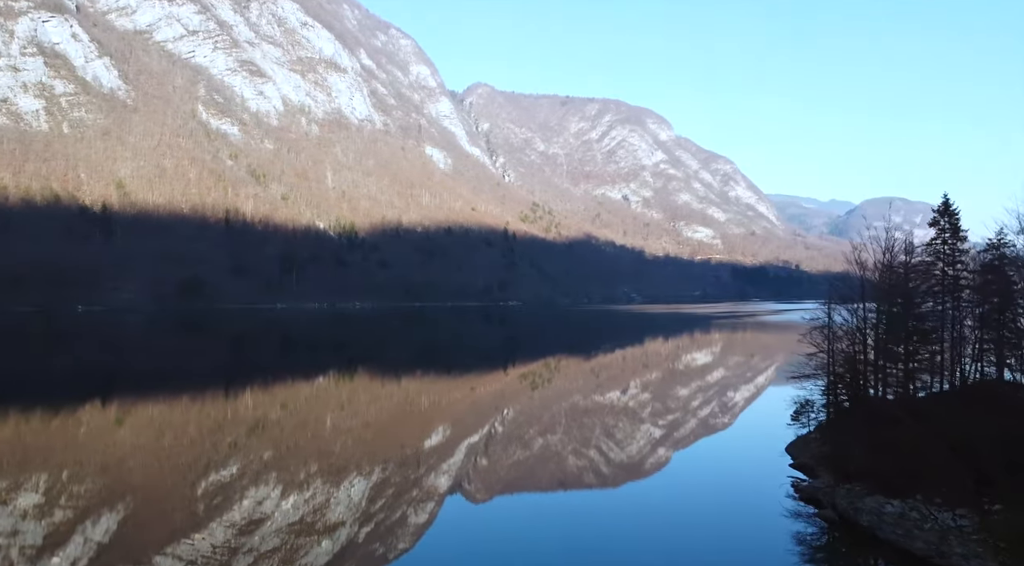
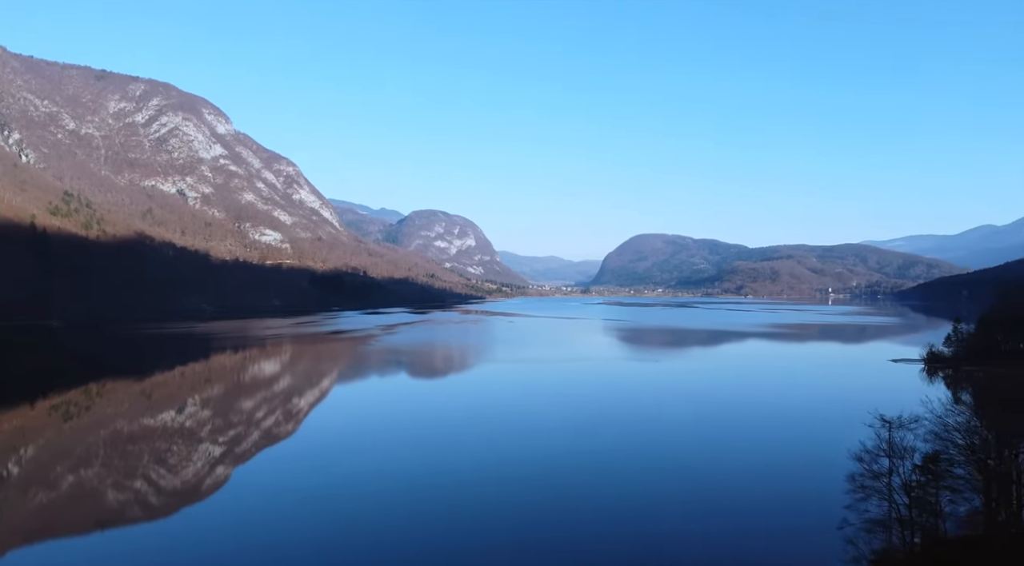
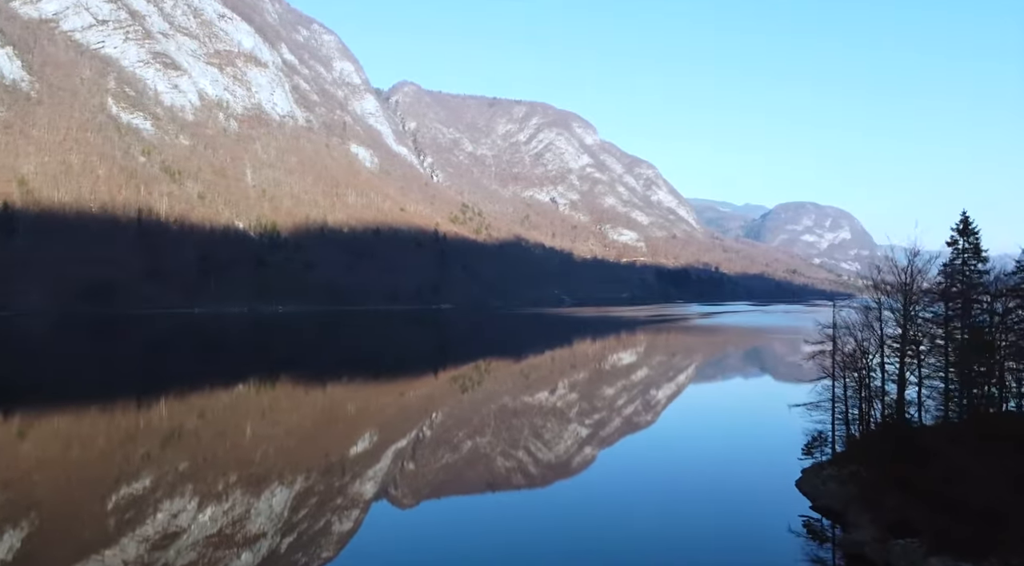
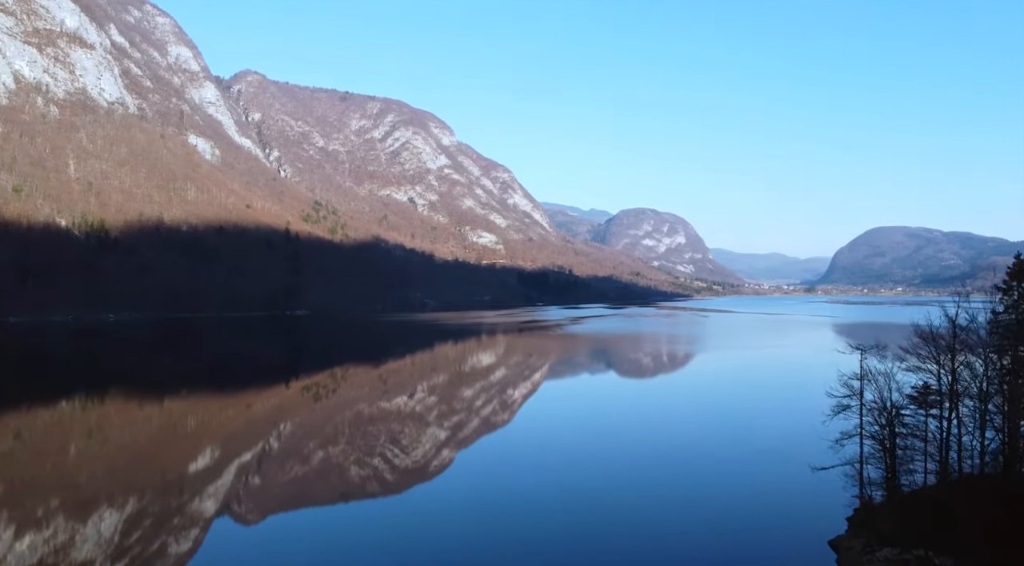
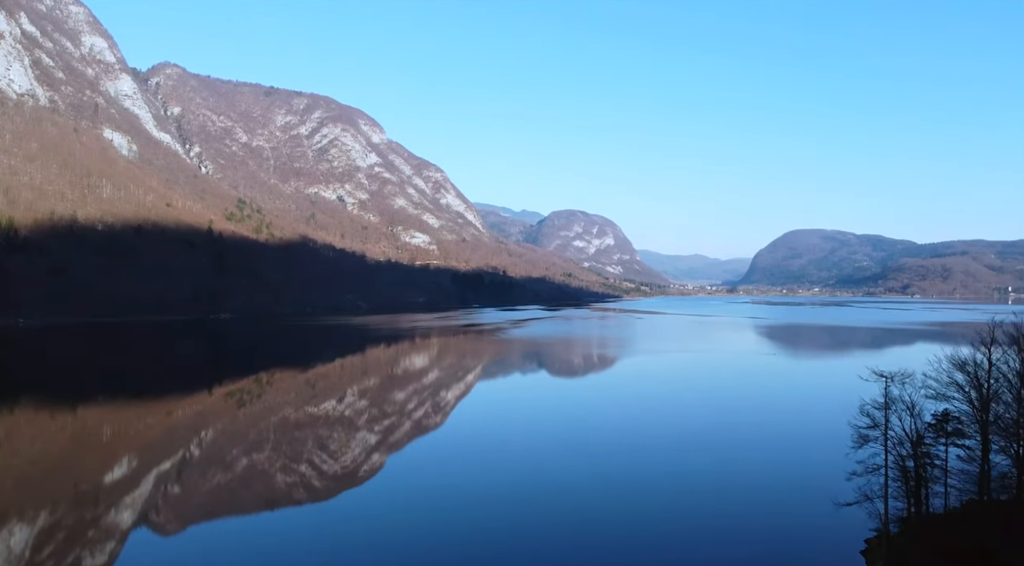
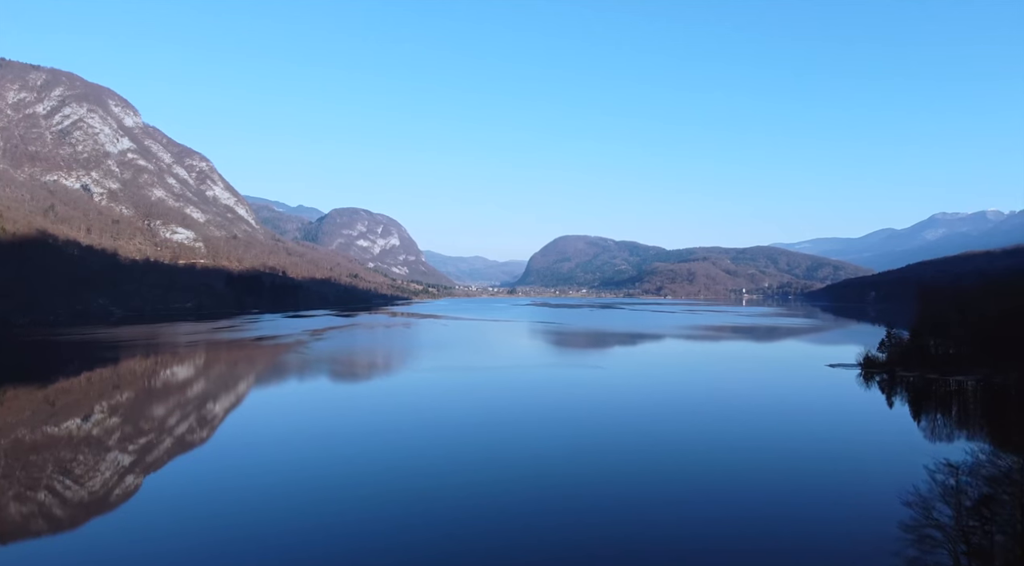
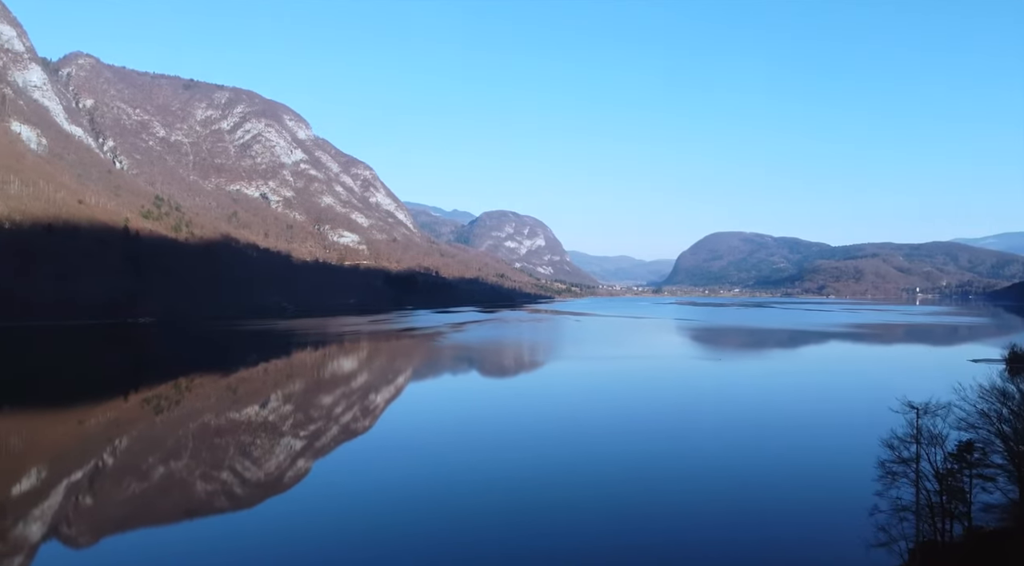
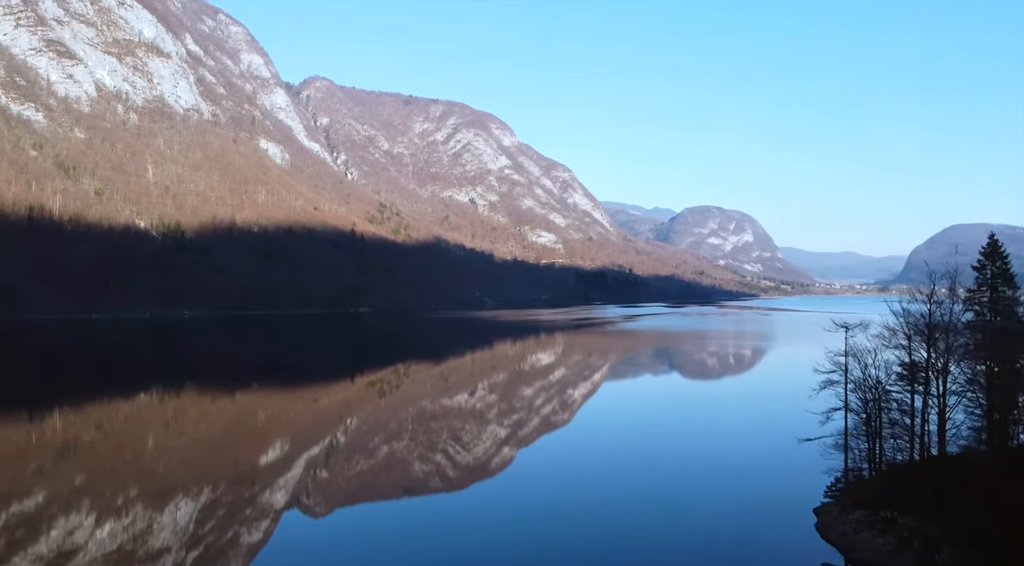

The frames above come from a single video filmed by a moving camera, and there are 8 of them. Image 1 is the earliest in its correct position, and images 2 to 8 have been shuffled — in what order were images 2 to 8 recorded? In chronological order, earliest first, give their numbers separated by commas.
3, 8, 4, 5, 7, 2, 6
